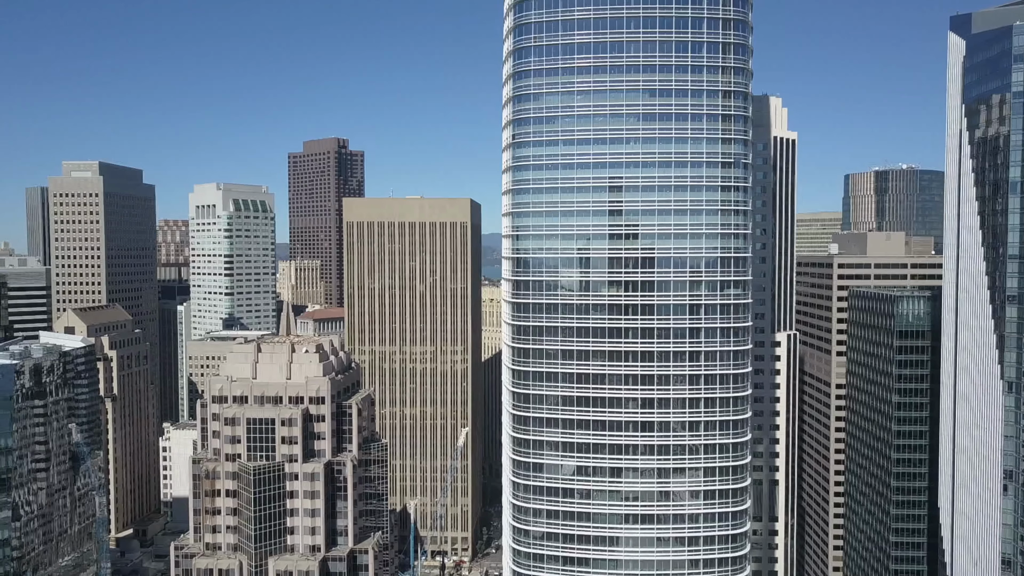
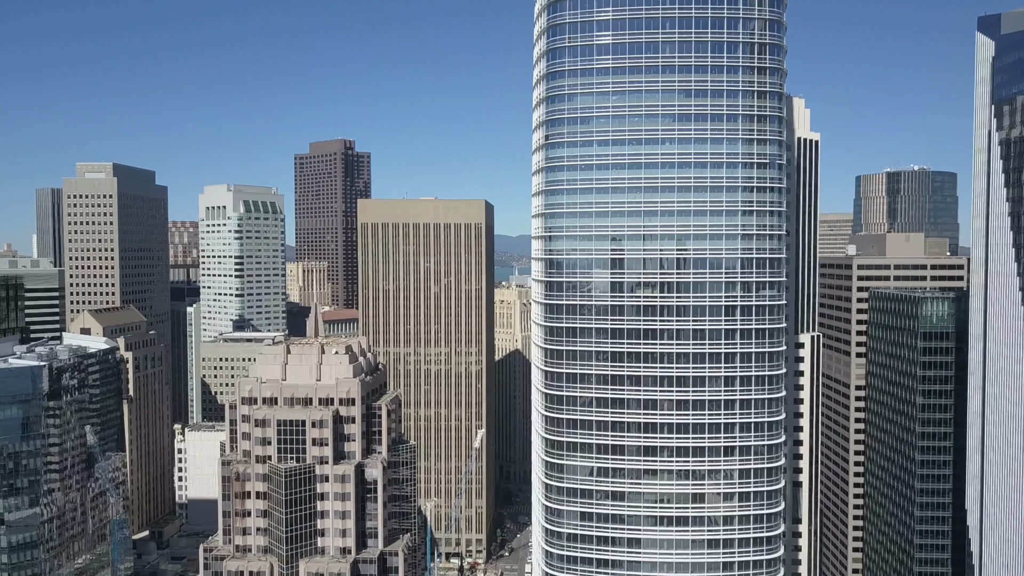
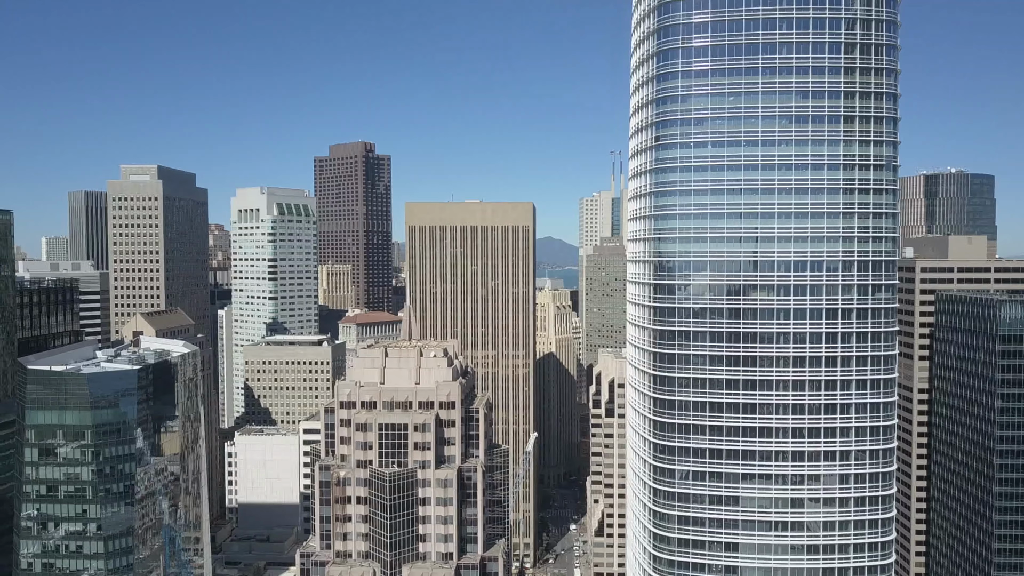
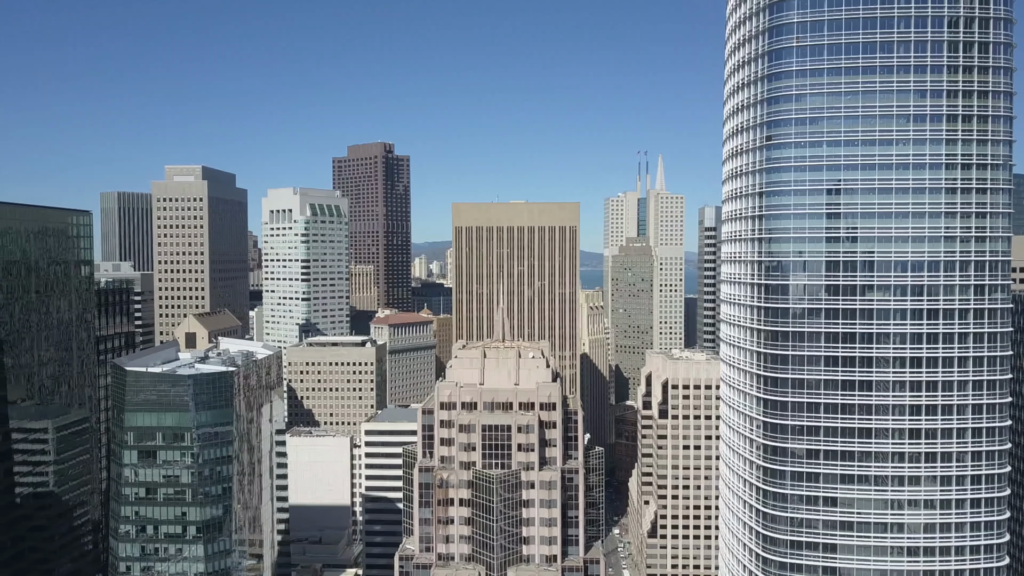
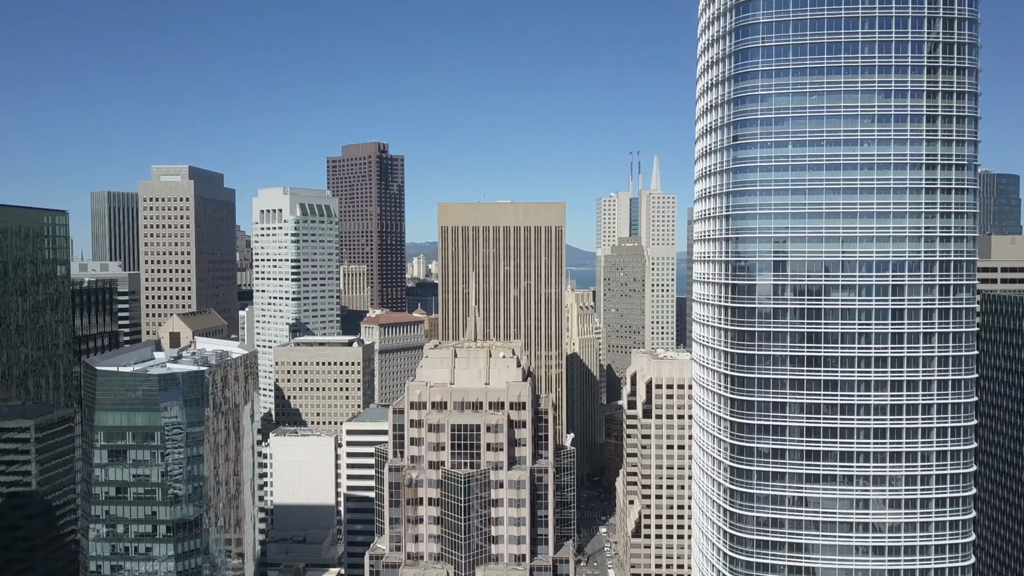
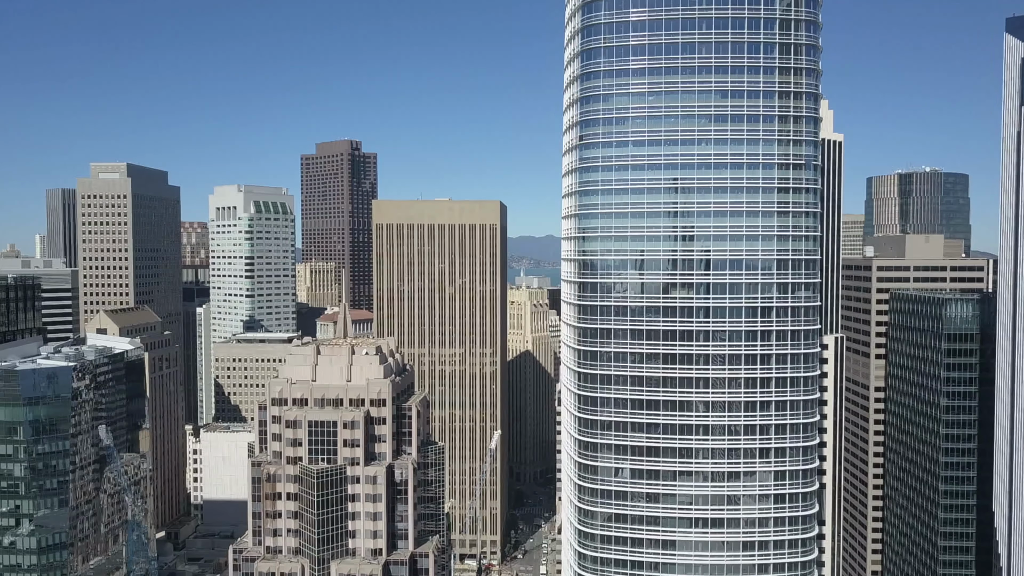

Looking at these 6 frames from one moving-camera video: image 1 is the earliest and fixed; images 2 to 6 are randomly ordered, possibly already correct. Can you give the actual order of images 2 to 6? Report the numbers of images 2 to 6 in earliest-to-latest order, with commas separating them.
2, 6, 3, 5, 4
